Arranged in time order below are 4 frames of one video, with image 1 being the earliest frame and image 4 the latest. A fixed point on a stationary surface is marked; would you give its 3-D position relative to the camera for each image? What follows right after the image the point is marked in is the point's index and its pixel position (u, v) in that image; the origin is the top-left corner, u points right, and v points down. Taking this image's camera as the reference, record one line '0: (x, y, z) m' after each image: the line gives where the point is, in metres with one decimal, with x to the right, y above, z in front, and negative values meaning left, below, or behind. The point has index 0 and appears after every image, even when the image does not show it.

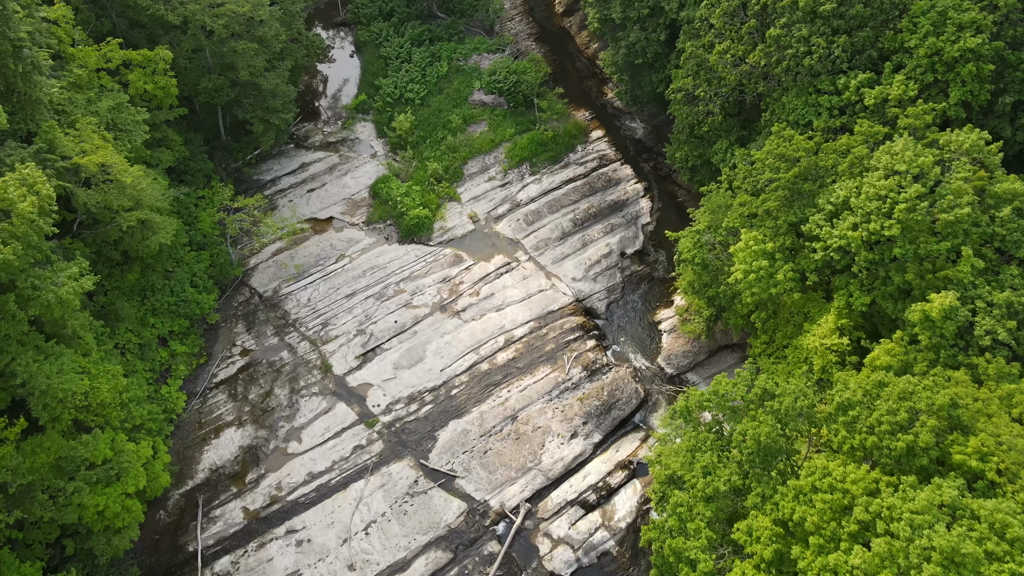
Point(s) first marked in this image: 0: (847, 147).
0: (+7.4, +3.1, +16.6) m
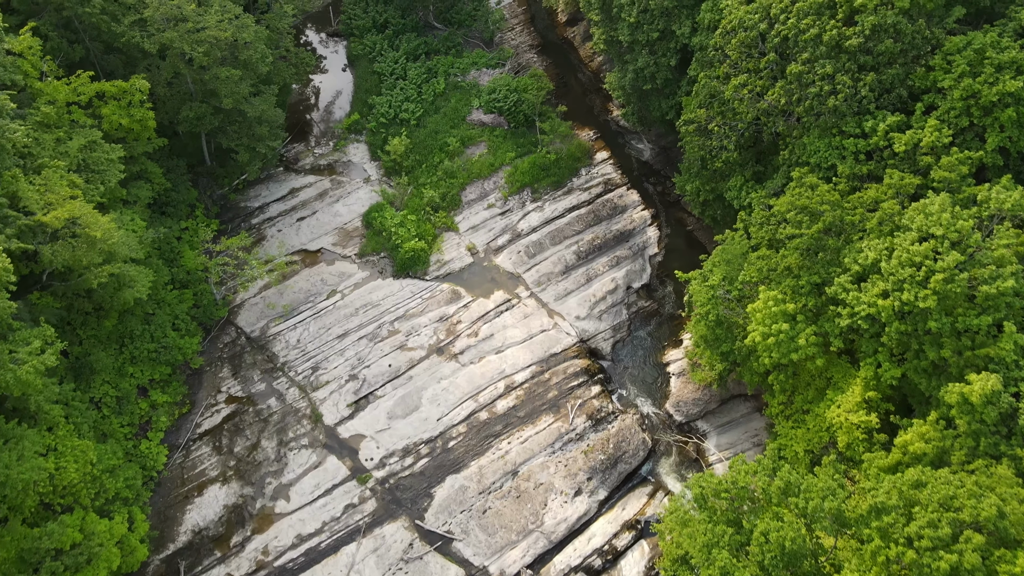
0: (+7.4, +1.8, +15.3) m
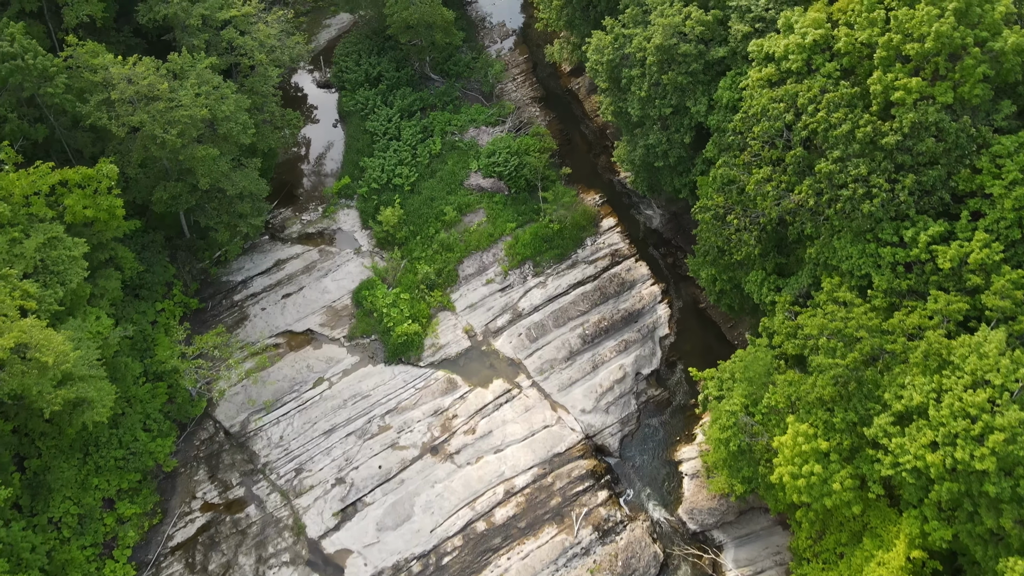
0: (+7.4, -0.7, +13.7) m
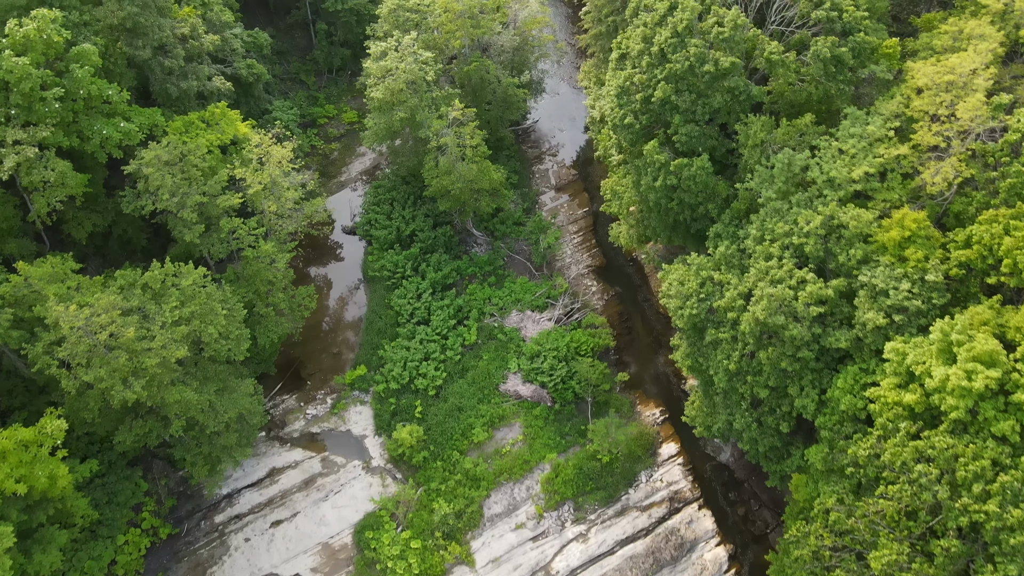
0: (+7.7, -7.5, +9.2) m
